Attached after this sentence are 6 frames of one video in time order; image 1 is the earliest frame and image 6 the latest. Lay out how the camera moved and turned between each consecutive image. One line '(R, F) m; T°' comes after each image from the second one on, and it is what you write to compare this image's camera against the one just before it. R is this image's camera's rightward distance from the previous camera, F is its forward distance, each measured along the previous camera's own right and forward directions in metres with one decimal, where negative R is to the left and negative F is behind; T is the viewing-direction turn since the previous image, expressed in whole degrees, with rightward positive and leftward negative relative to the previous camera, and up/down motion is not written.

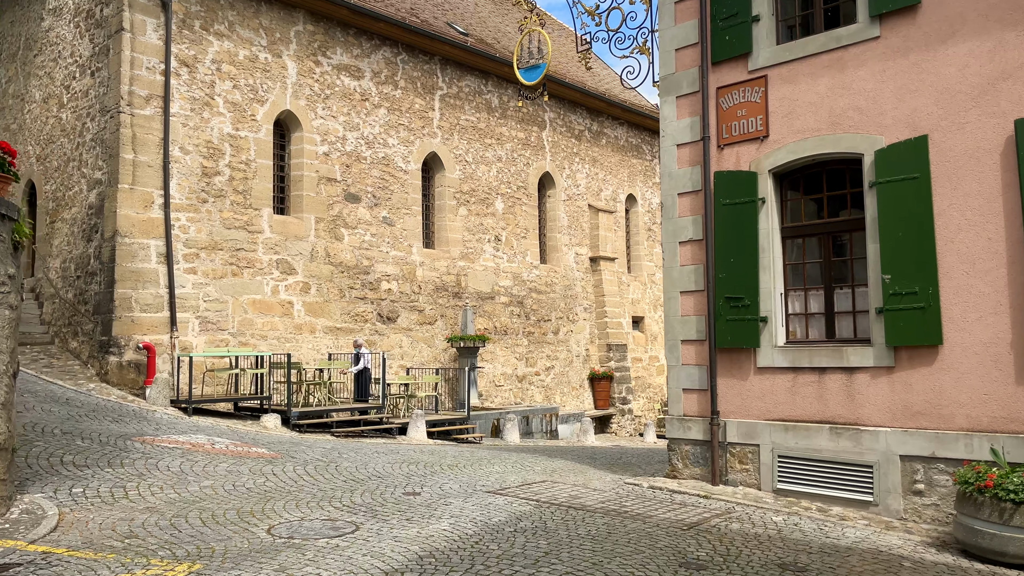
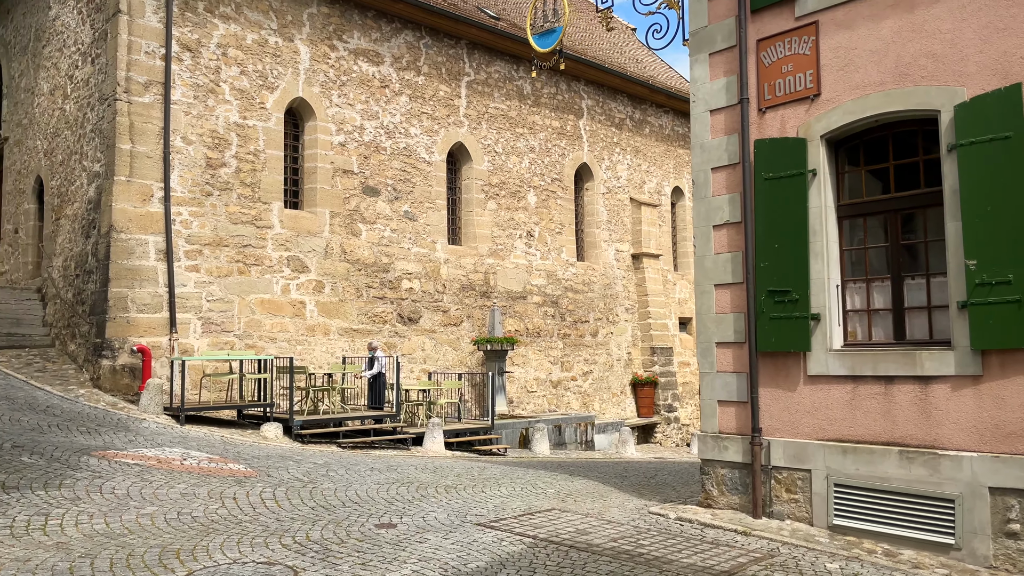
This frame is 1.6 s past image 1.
(+0.5, +1.2) m; -4°
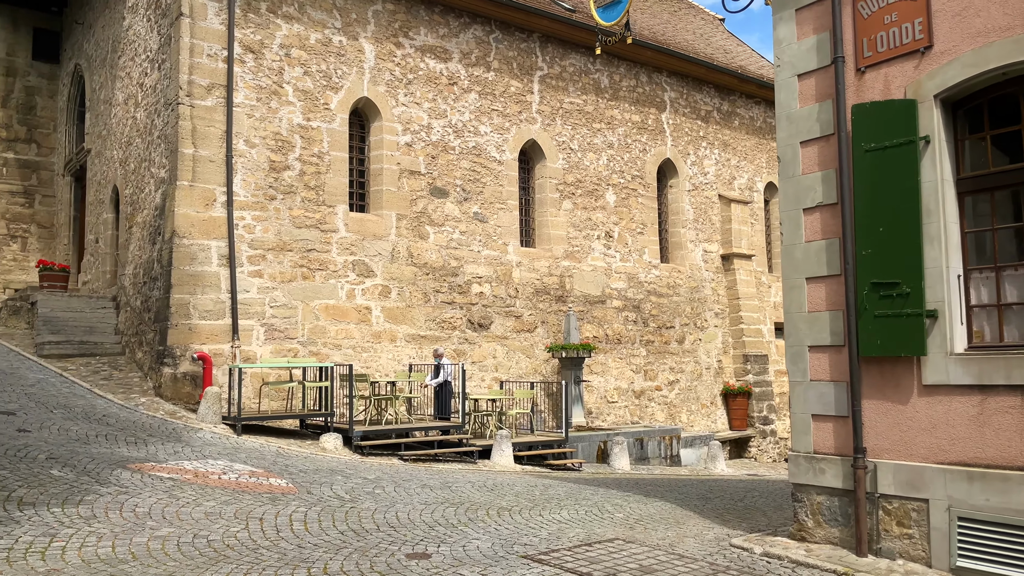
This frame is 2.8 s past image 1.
(+0.3, +0.8) m; -7°
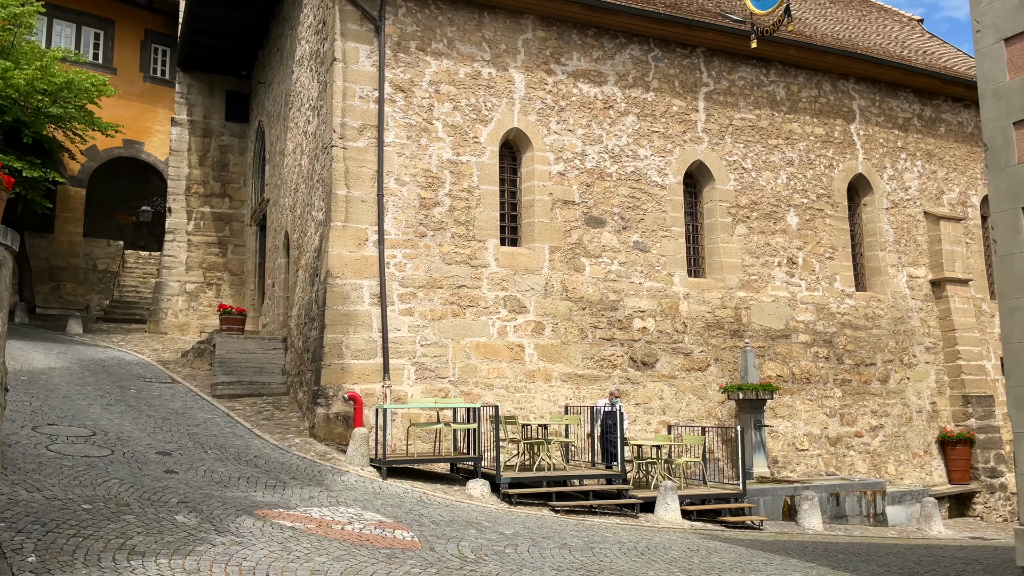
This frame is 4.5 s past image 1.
(+0.4, +0.9) m; -14°
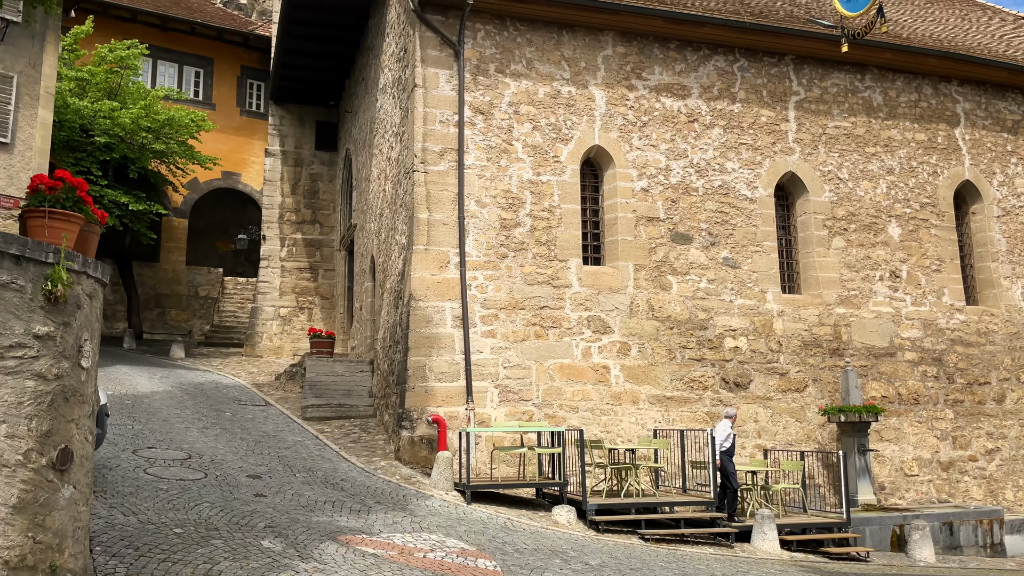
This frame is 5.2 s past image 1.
(+0.1, +0.2) m; -6°
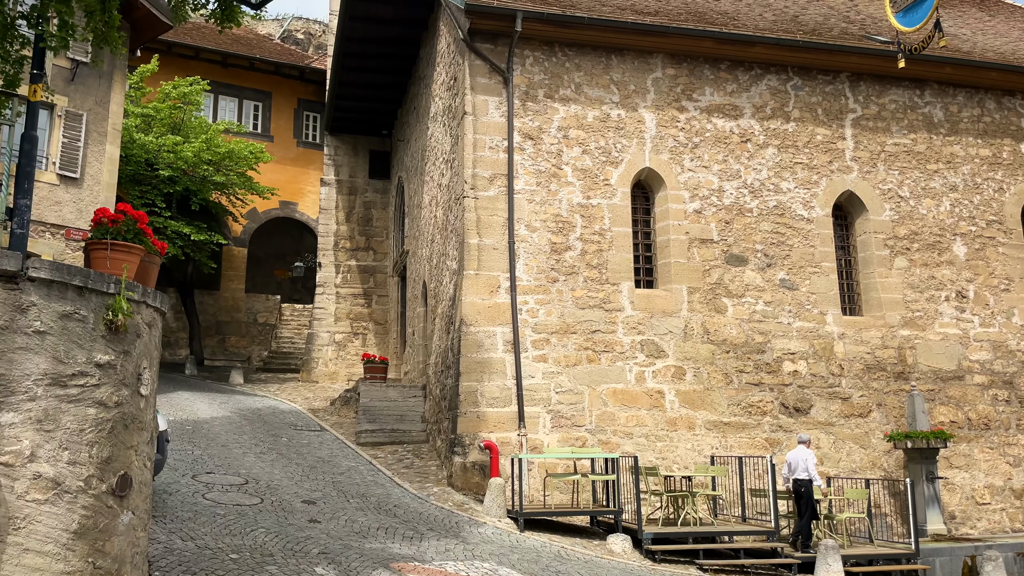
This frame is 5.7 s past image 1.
(0.0, 0.0) m; -4°
